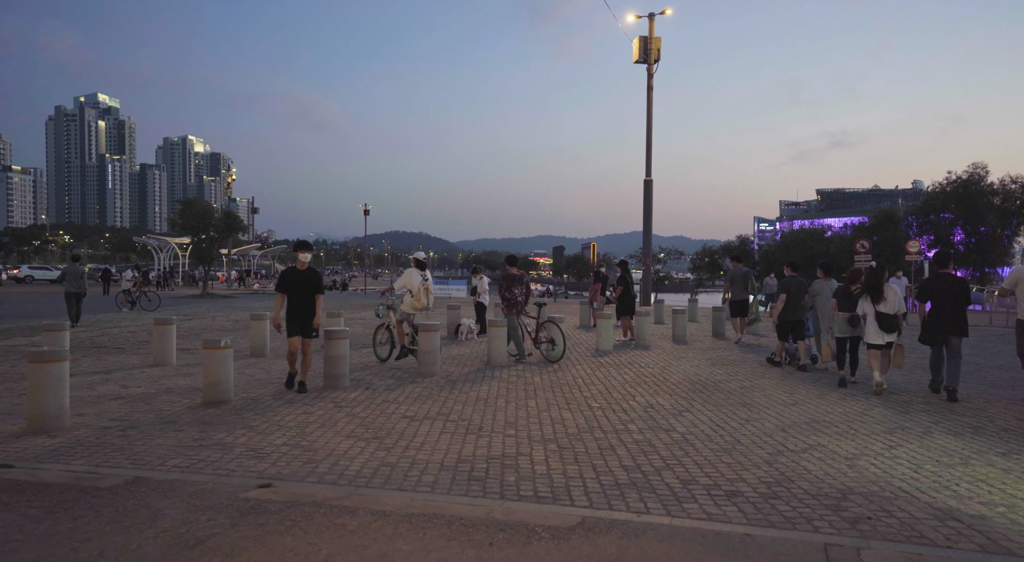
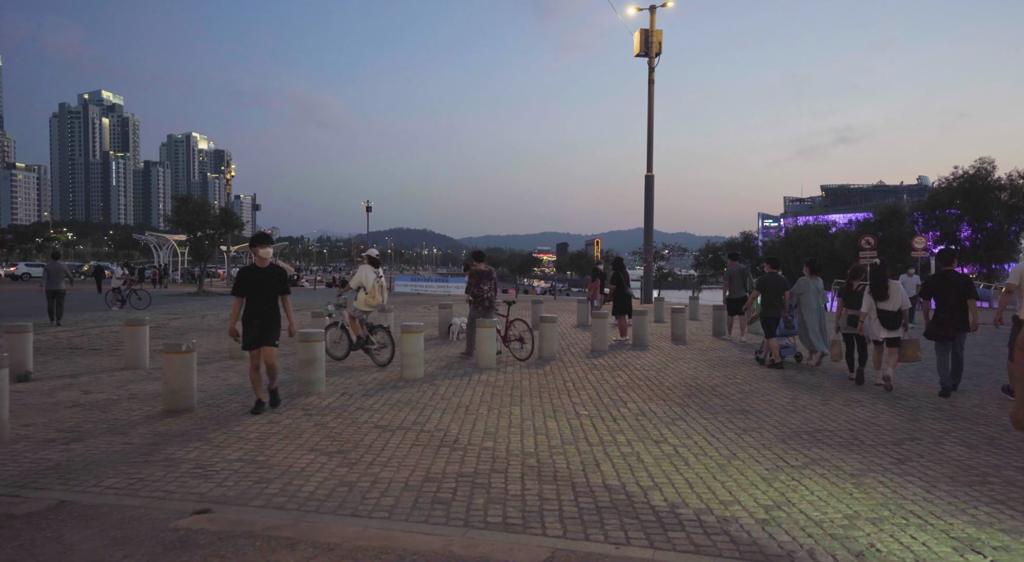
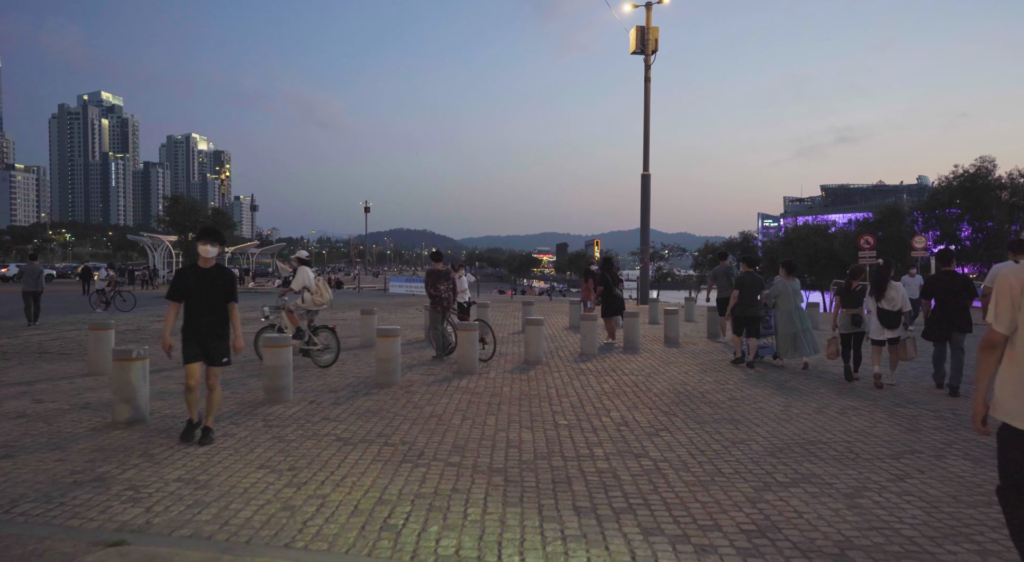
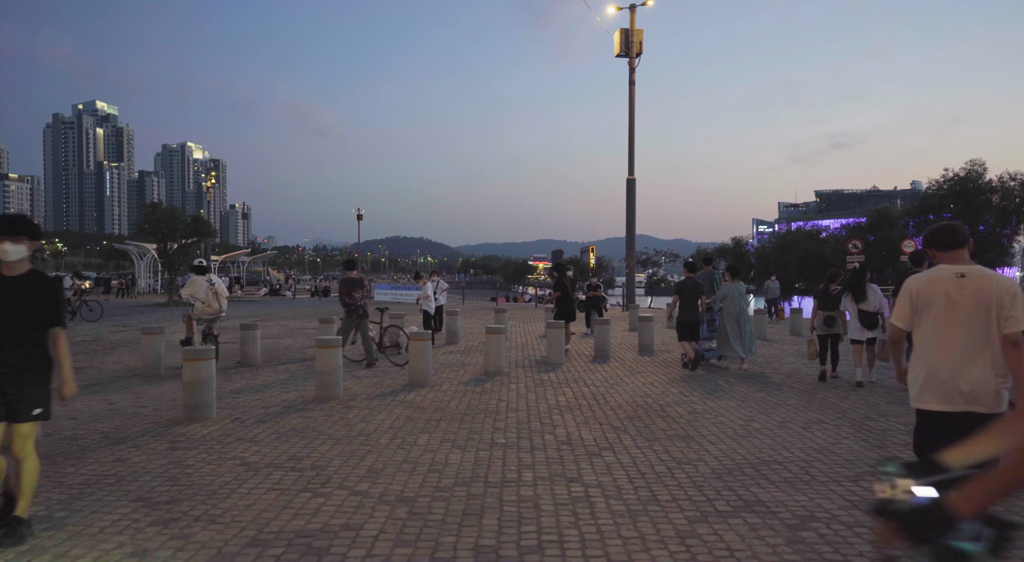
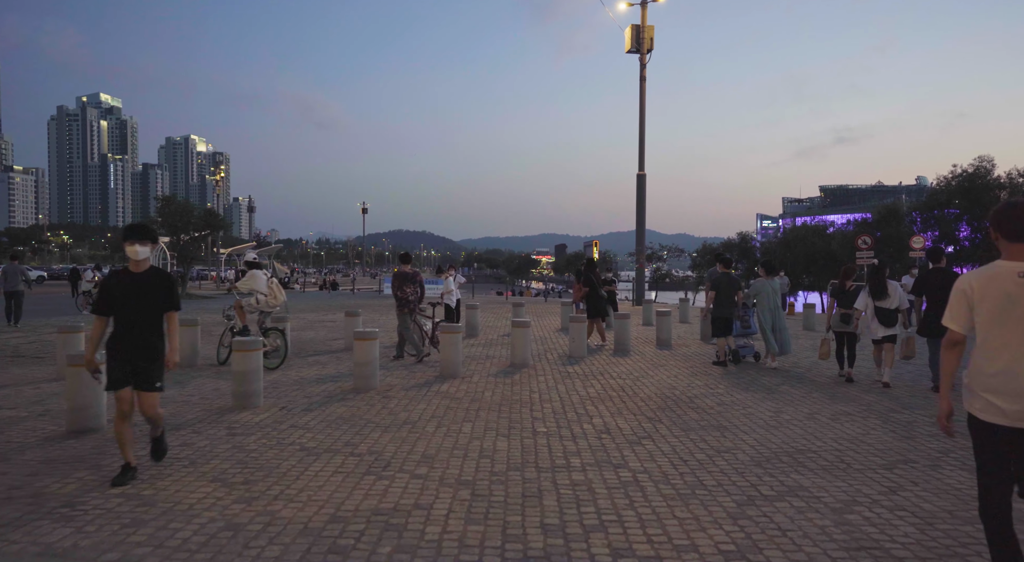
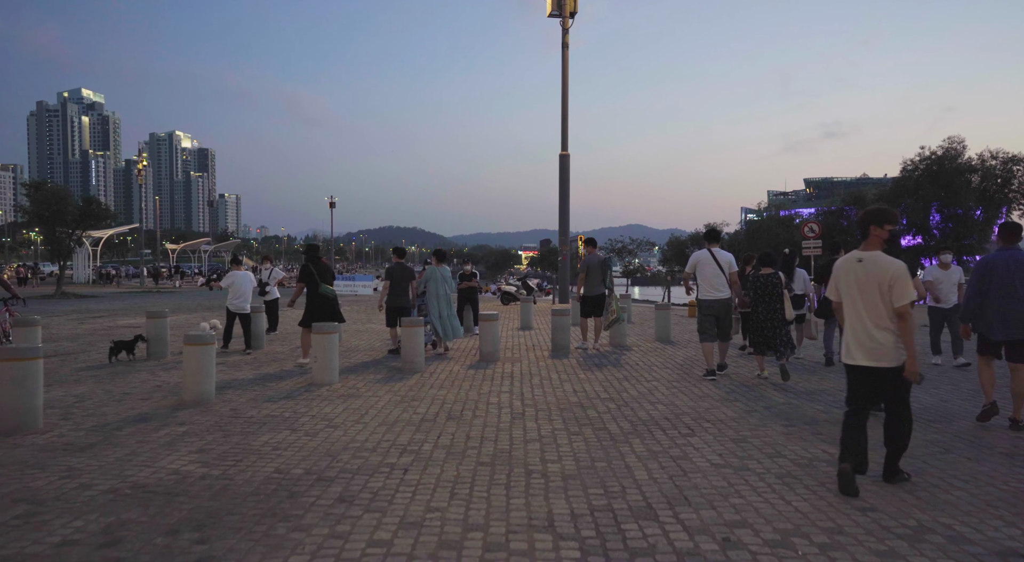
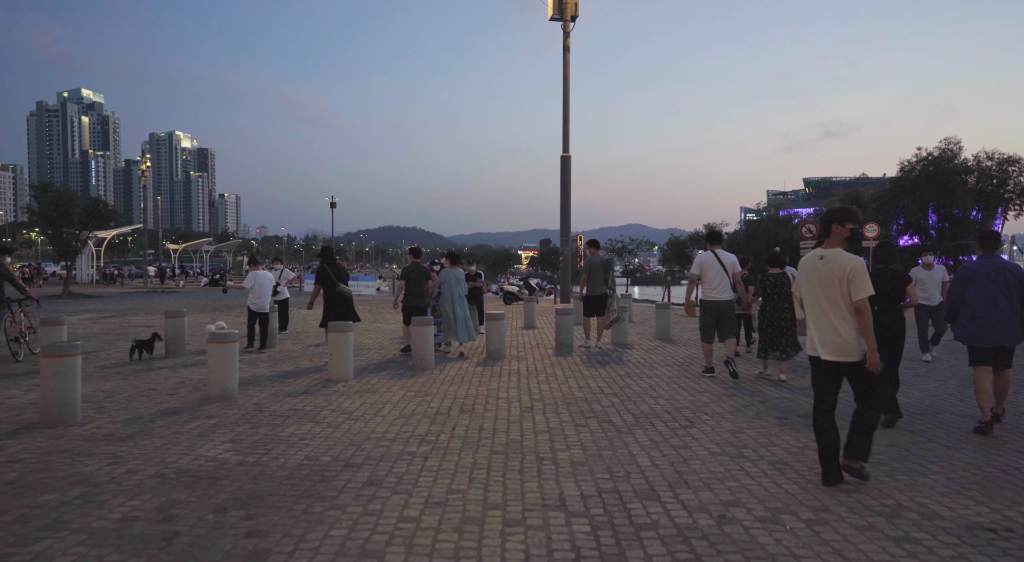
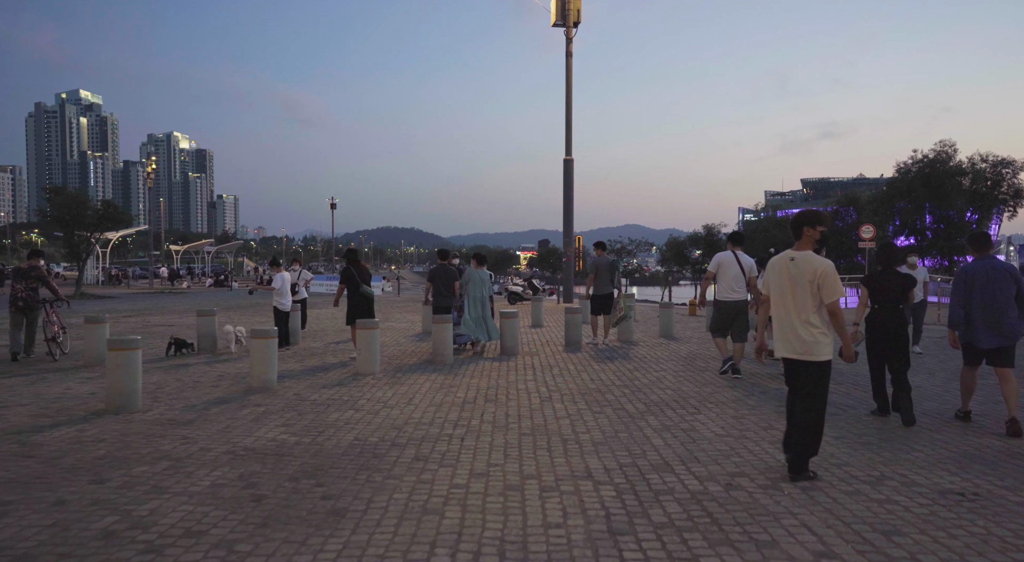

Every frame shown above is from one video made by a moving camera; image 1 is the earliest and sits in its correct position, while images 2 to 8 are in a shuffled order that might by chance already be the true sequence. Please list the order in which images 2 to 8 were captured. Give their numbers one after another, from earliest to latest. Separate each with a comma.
2, 3, 5, 4, 8, 7, 6
